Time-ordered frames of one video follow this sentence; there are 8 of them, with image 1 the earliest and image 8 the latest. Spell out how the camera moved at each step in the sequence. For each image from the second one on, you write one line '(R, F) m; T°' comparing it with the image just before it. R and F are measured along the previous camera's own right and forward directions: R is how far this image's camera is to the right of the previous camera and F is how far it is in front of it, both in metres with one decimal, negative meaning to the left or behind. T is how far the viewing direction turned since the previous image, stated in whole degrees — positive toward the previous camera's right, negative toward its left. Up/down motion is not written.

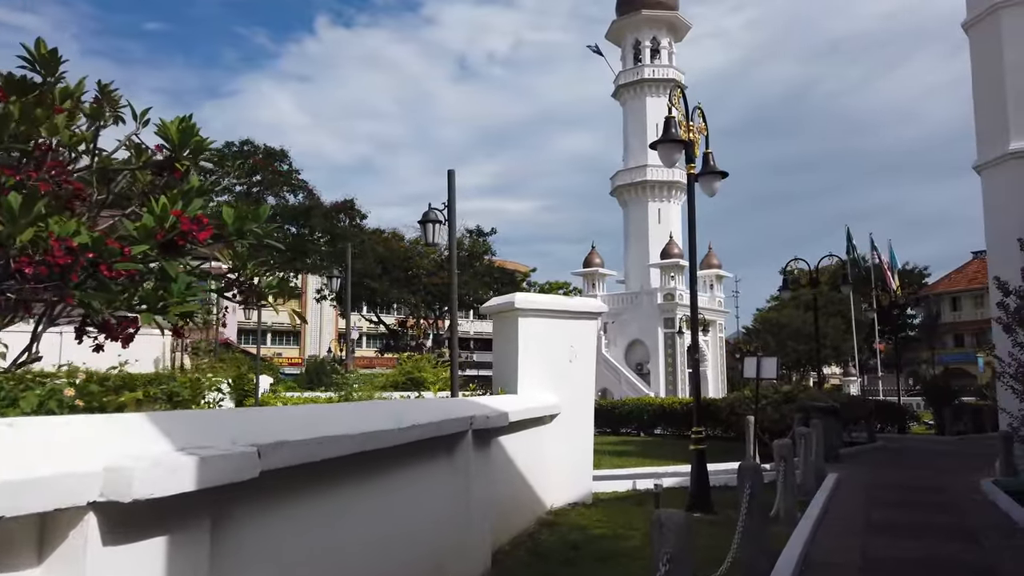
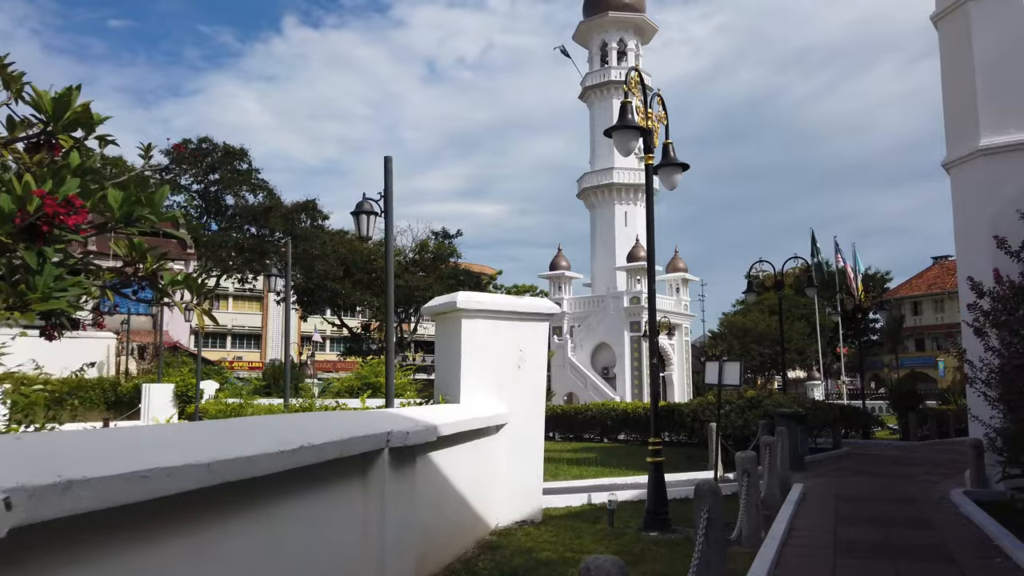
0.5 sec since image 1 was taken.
(+0.3, +0.7) m; +2°
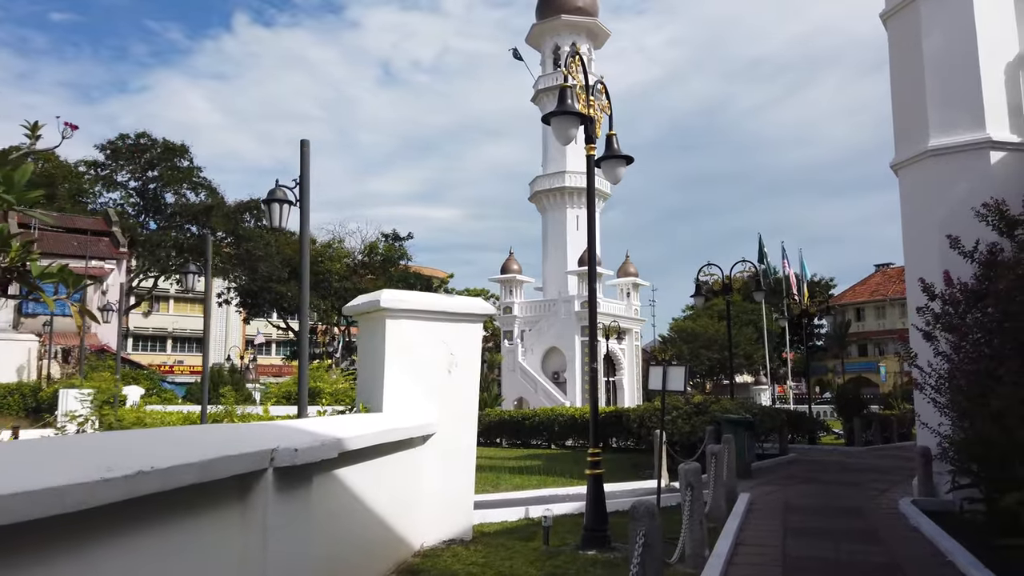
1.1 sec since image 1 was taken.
(+0.2, +0.6) m; +3°
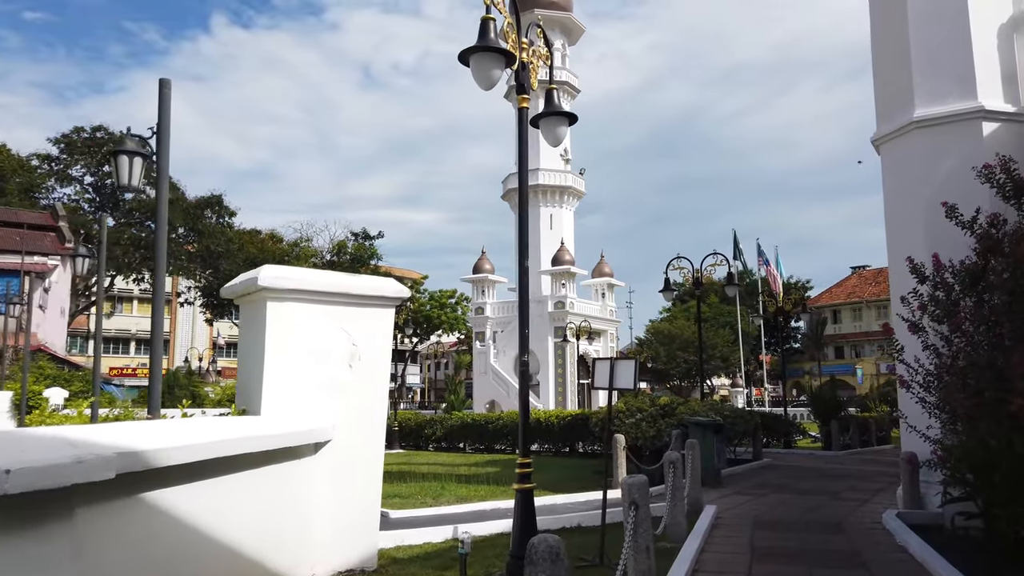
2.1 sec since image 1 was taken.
(+0.5, +1.2) m; +2°
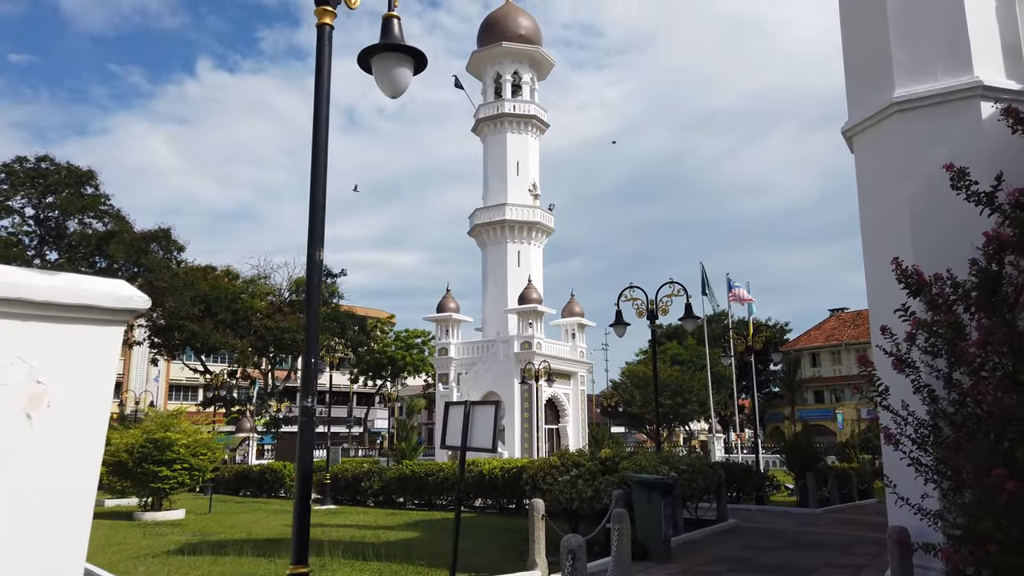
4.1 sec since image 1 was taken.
(+1.0, +2.1) m; +1°
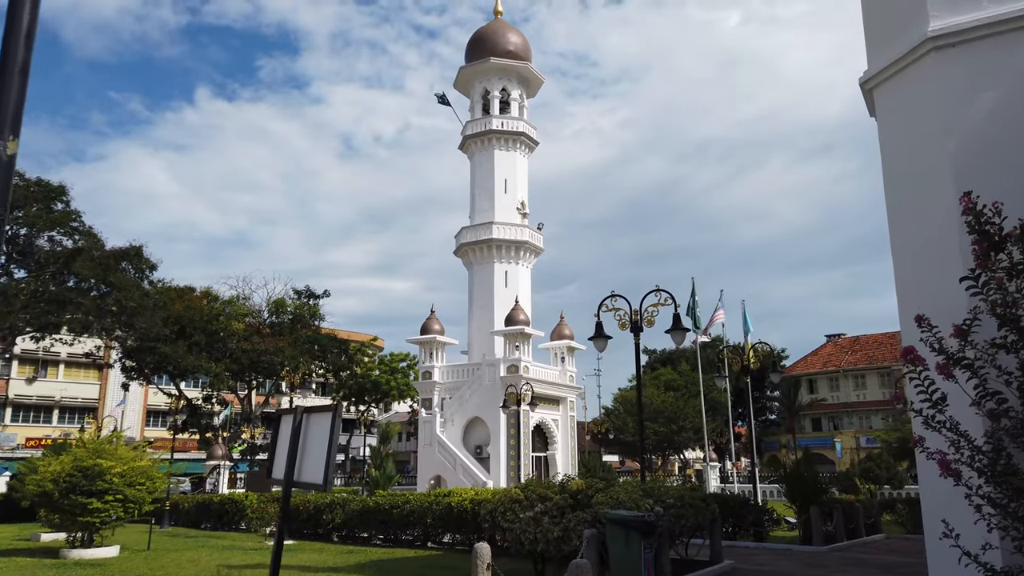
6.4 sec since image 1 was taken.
(+0.5, +1.7) m; 0°
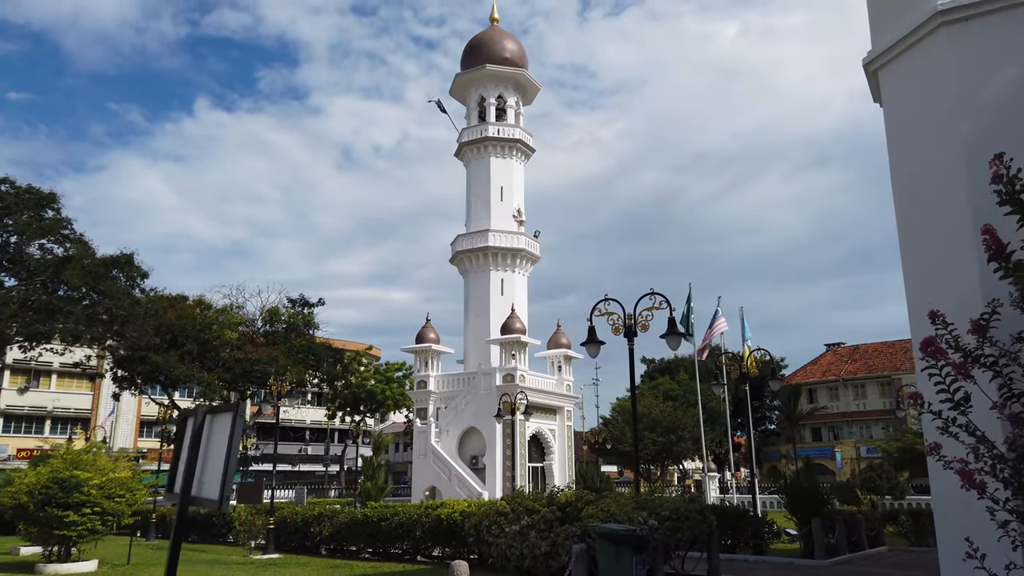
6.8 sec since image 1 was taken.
(+0.2, +0.5) m; 0°
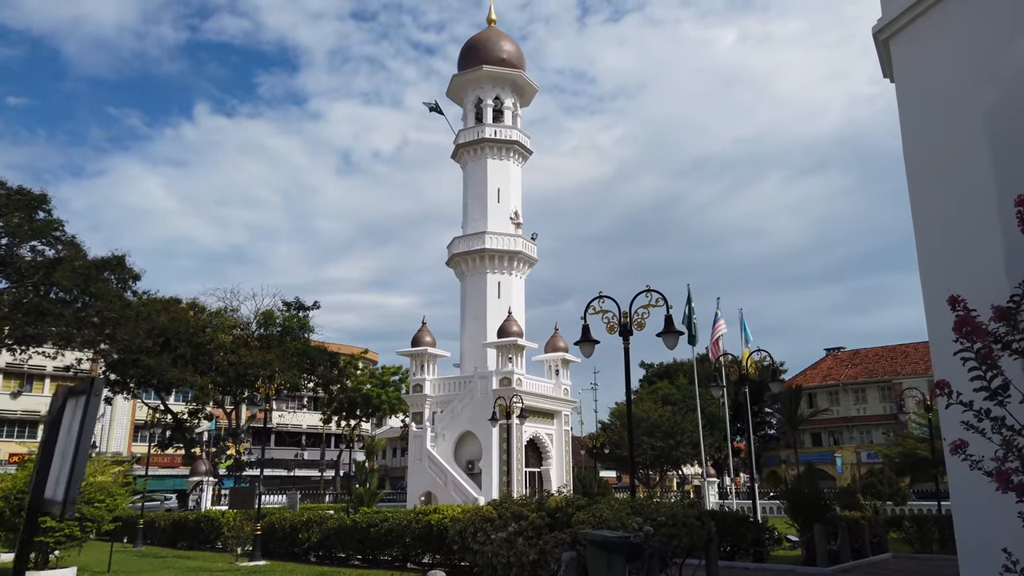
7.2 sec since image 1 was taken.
(+0.1, +0.5) m; 0°
